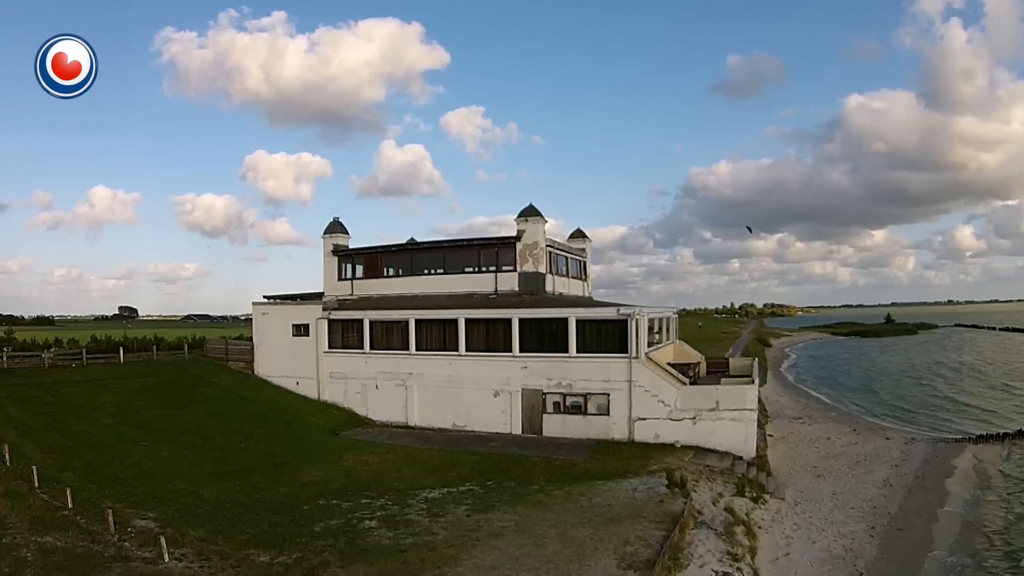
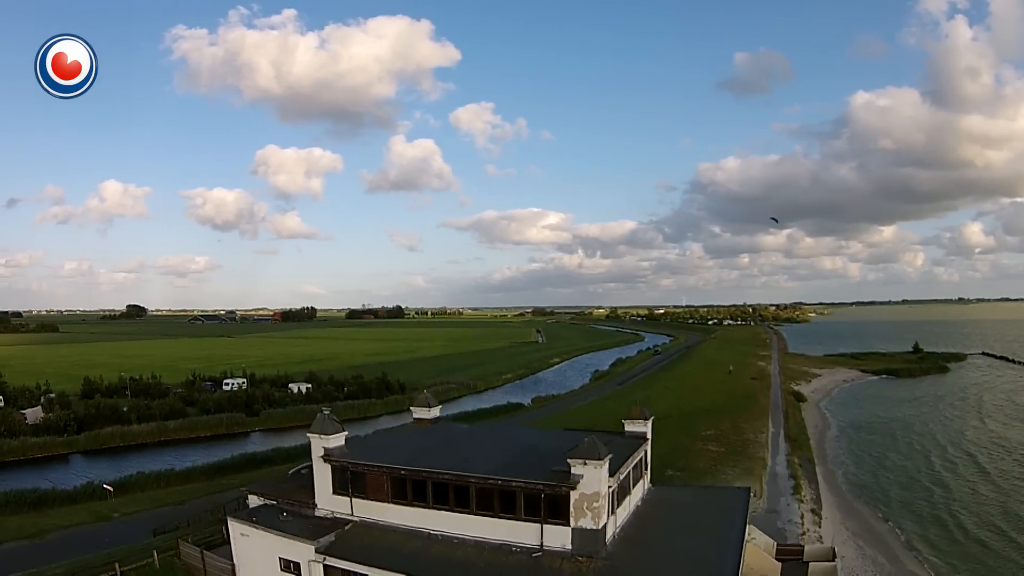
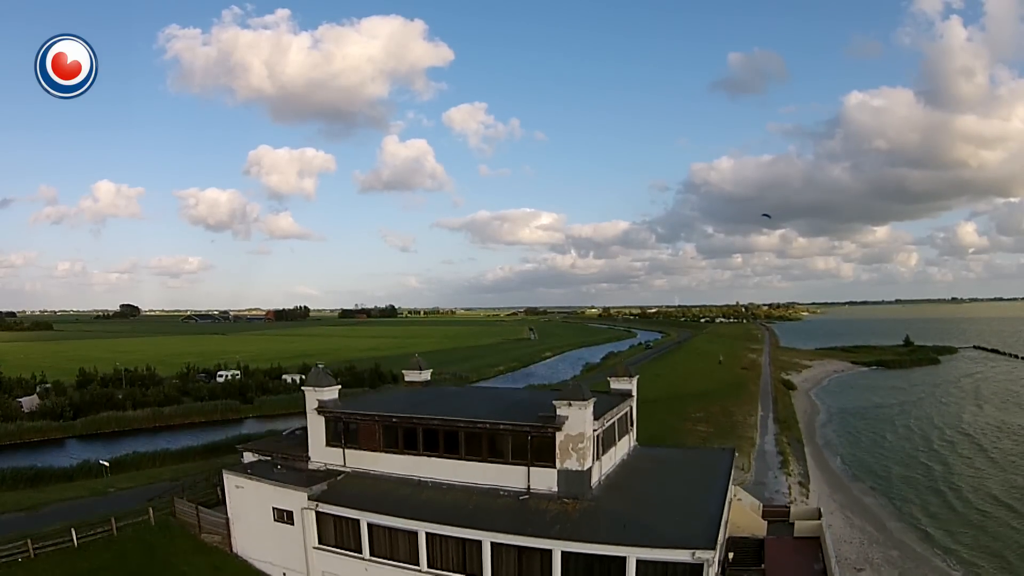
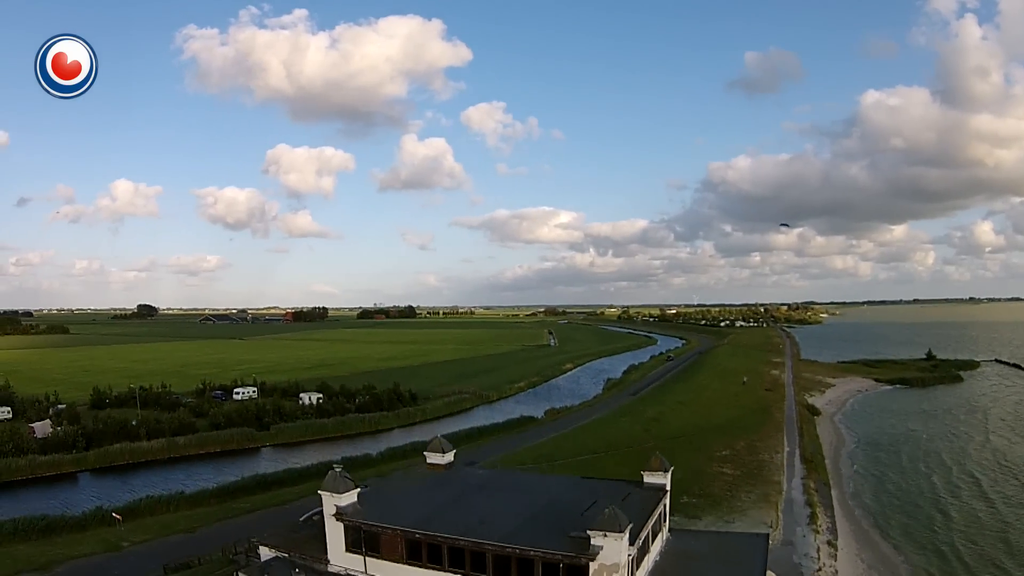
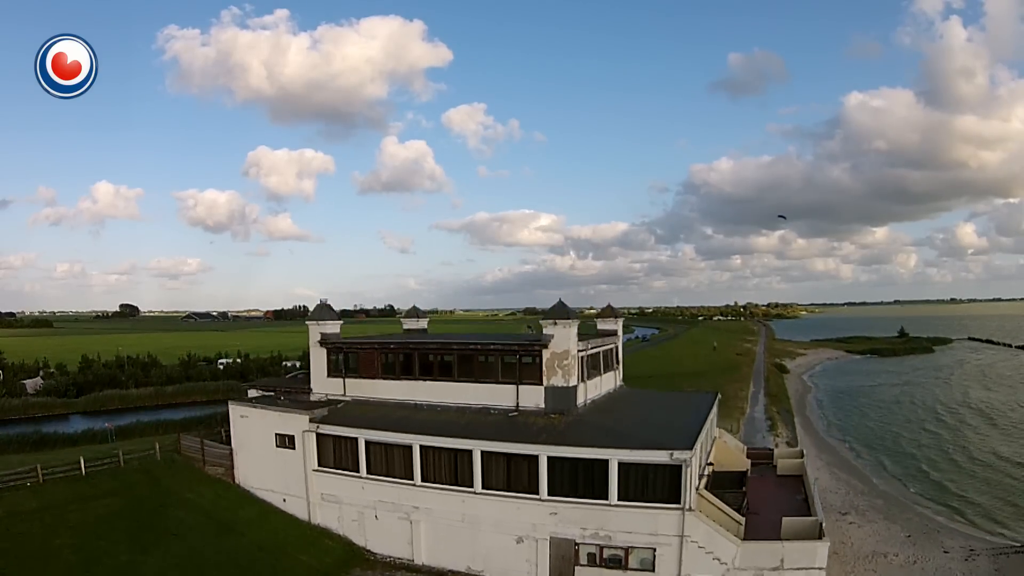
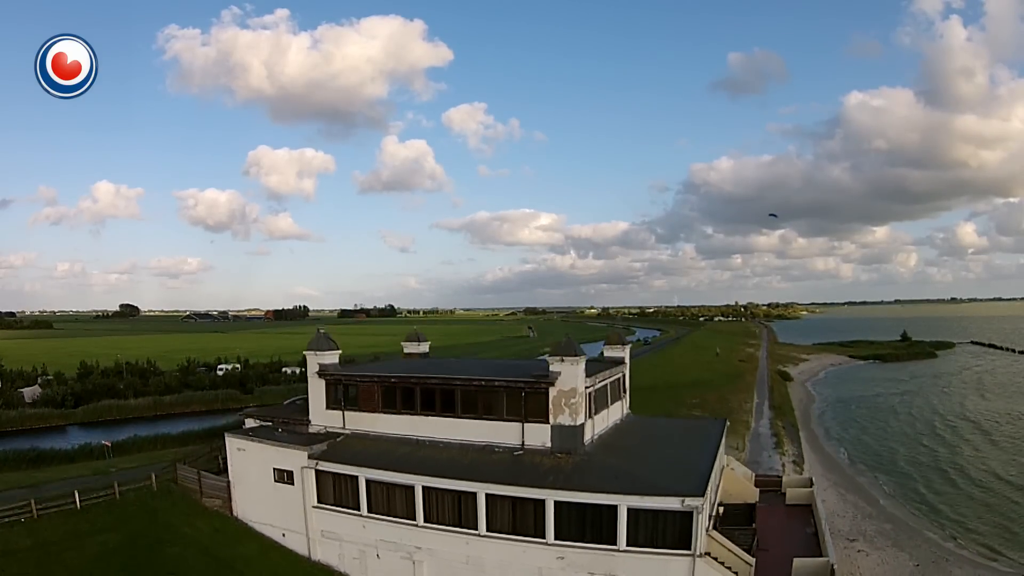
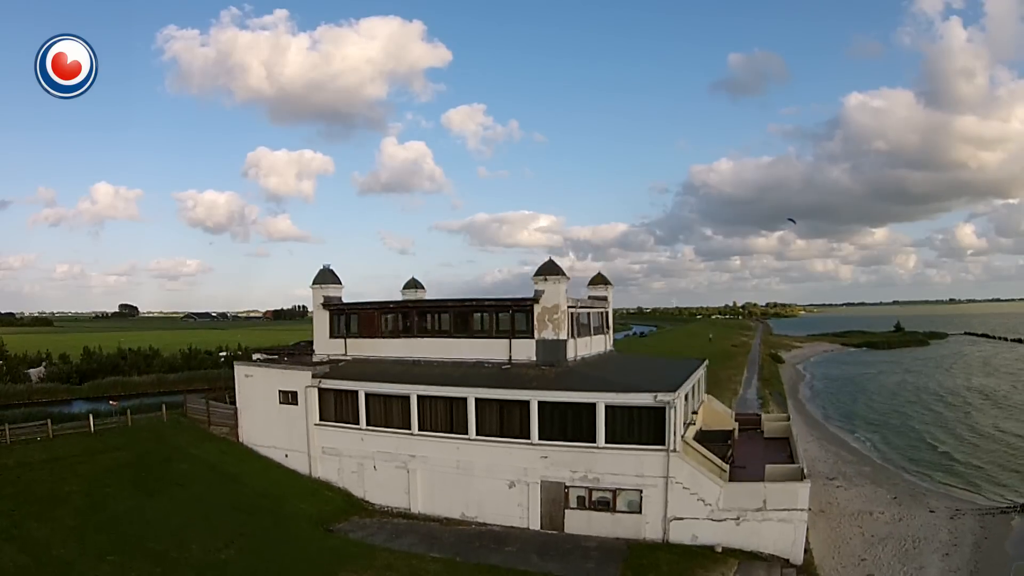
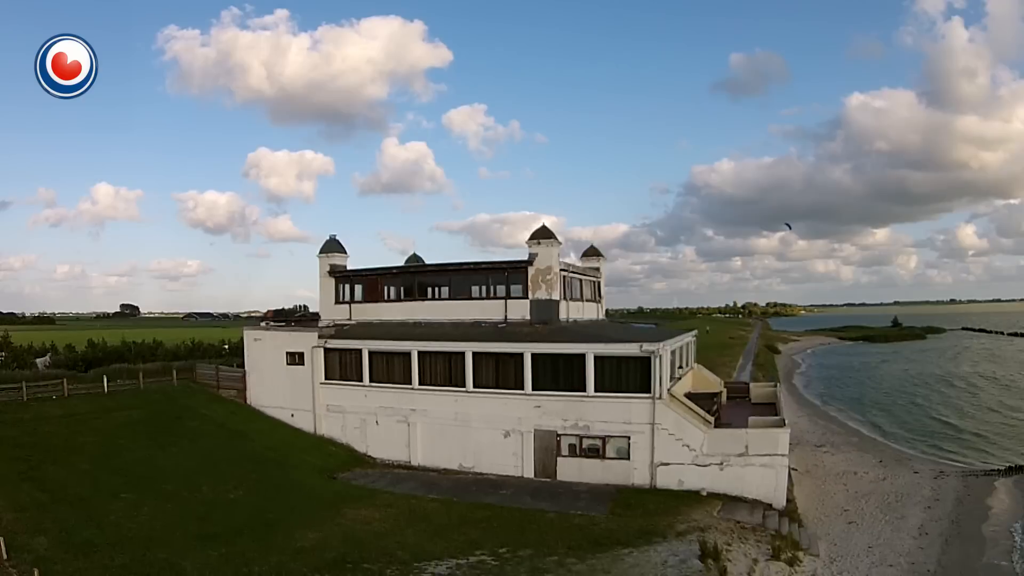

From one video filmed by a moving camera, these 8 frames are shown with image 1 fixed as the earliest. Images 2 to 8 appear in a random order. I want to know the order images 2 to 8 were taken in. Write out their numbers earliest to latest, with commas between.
8, 7, 5, 6, 3, 2, 4
